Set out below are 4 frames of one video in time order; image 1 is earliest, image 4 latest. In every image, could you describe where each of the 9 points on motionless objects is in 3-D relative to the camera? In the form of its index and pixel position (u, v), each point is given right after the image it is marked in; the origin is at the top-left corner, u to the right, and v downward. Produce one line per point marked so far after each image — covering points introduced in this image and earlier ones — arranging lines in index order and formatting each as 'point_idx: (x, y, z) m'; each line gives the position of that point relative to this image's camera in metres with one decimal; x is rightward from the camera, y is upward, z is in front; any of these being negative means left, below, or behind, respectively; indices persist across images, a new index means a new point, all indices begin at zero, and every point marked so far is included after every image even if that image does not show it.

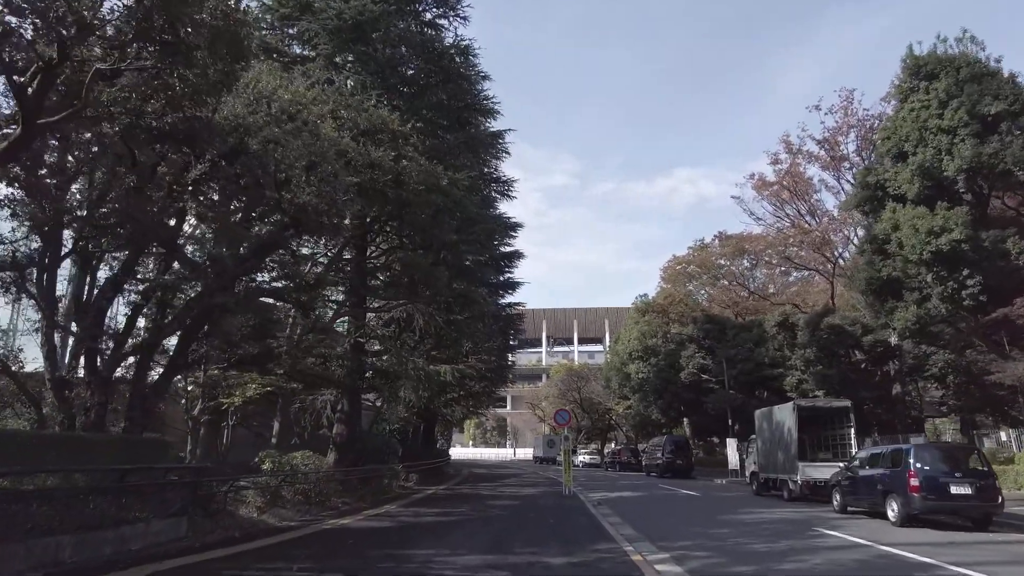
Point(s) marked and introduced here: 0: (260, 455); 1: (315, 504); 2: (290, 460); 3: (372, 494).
0: (-5.4, -3.6, +15.4) m
1: (-4.2, -4.5, +15.1) m
2: (-4.8, -3.7, +15.5) m
3: (-3.7, -5.5, +19.0) m
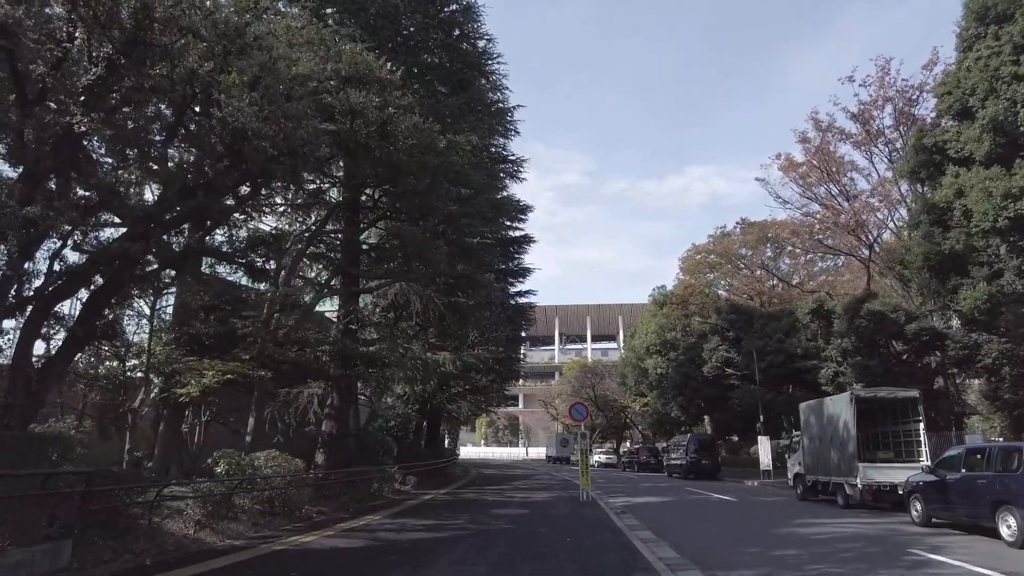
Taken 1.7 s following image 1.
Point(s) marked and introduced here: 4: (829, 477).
0: (-5.2, -3.0, +12.8) m
1: (-4.0, -3.9, +12.5) m
2: (-4.6, -3.1, +12.9) m
3: (-3.5, -4.8, +16.4) m
4: (+7.5, -4.5, +17.2) m
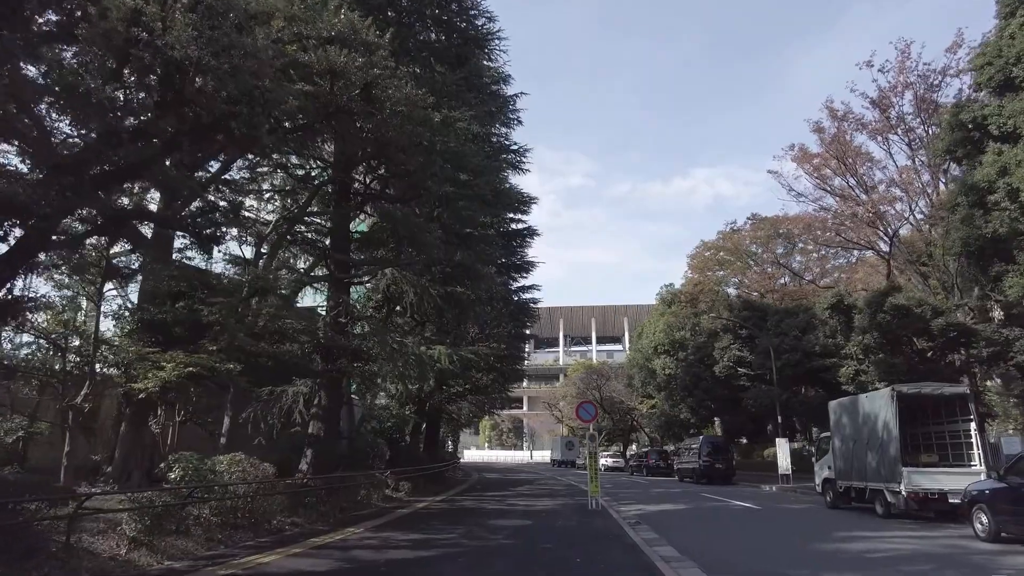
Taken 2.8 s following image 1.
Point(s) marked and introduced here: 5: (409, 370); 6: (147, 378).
0: (-5.2, -2.6, +11.1) m
1: (-4.1, -3.6, +10.8) m
2: (-4.6, -2.8, +11.2) m
3: (-3.4, -4.5, +14.7) m
4: (+7.6, -4.2, +15.5) m
5: (-2.7, -2.2, +19.2) m
6: (-6.5, -1.6, +12.8) m
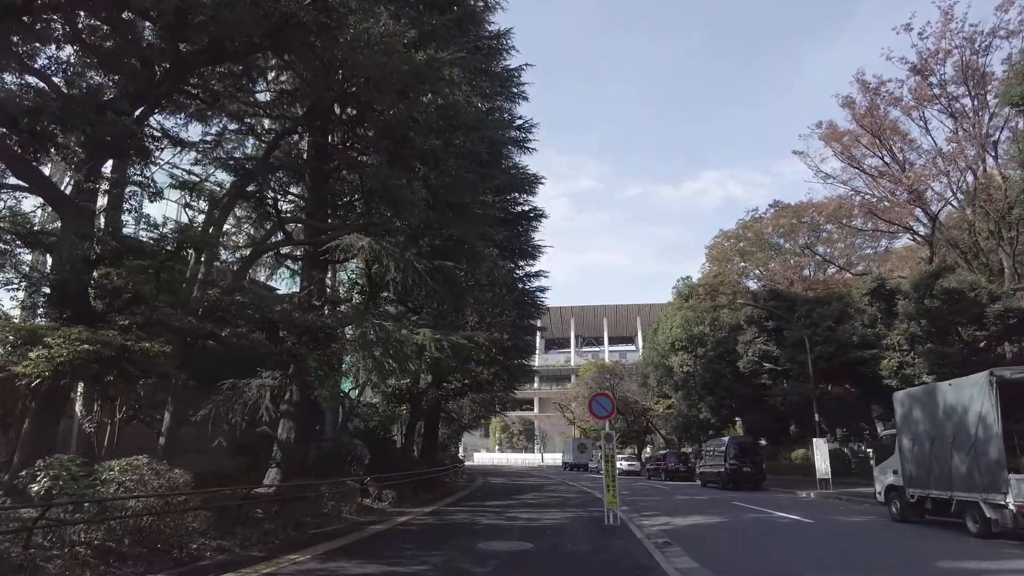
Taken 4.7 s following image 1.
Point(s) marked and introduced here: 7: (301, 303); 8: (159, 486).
0: (-5.4, -2.0, +8.2) m
1: (-4.2, -2.9, +7.9) m
2: (-4.7, -2.1, +8.3) m
3: (-3.5, -3.9, +11.8) m
4: (+7.5, -3.5, +12.4) m
5: (-2.7, -1.6, +16.3) m
6: (-6.6, -1.0, +9.9) m
7: (-4.8, -0.3, +16.5) m
8: (-4.2, -2.4, +8.7) m
